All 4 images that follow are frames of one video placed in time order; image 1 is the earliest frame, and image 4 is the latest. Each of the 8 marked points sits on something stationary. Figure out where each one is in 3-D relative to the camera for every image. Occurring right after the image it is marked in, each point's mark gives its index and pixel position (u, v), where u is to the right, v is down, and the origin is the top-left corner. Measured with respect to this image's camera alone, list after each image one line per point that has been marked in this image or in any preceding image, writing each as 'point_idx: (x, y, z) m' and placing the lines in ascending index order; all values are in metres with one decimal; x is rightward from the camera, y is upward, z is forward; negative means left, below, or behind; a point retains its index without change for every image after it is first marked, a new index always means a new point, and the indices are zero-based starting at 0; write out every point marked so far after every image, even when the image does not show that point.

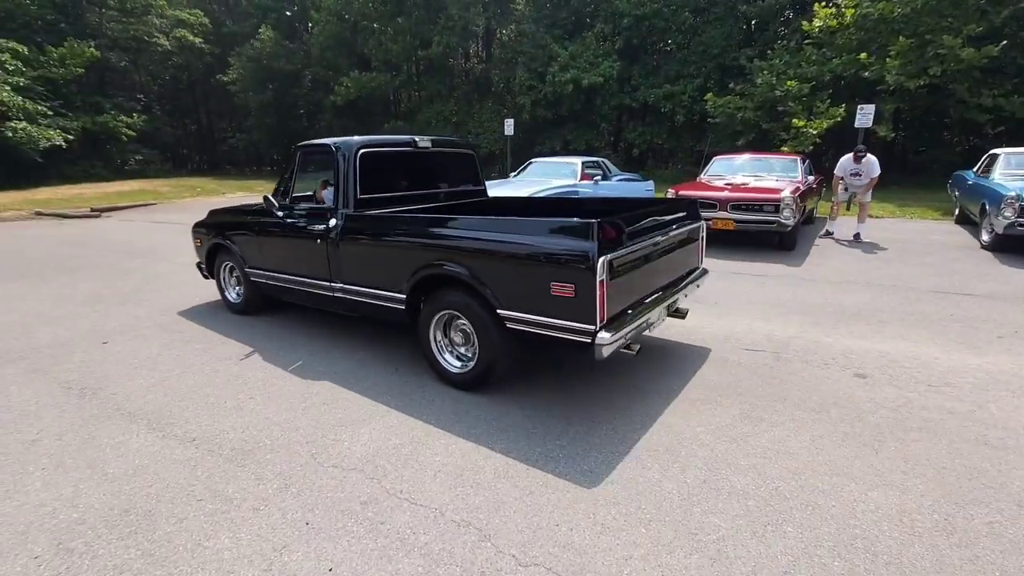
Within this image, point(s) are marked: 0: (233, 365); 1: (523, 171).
0: (-2.6, -0.7, +4.6) m
1: (+0.3, +3.1, +13.0) m
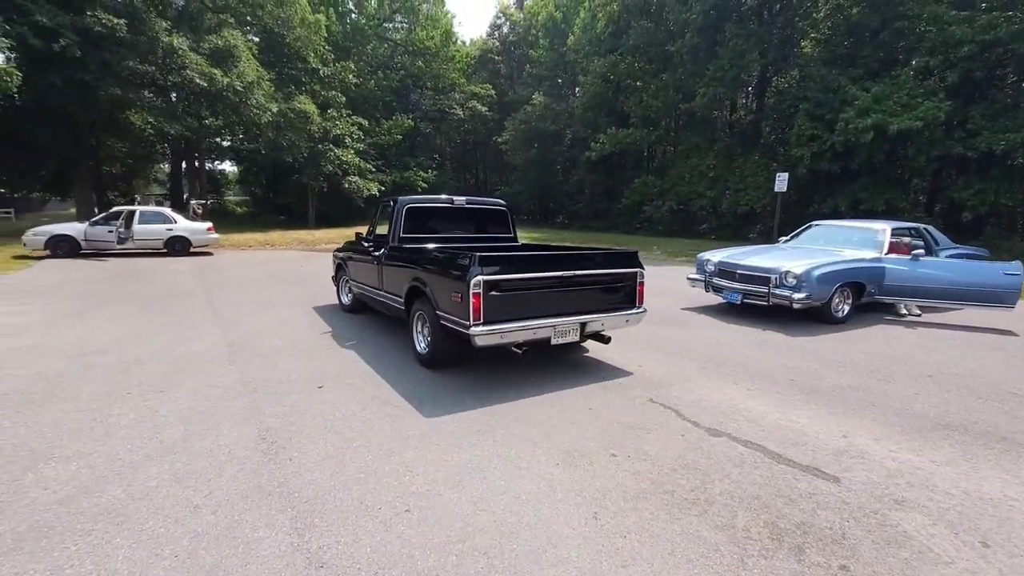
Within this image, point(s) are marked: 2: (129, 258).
0: (-0.8, -1.2, +4.0) m
1: (+6.0, +1.1, +10.4) m
2: (-12.3, +1.0, +16.0) m
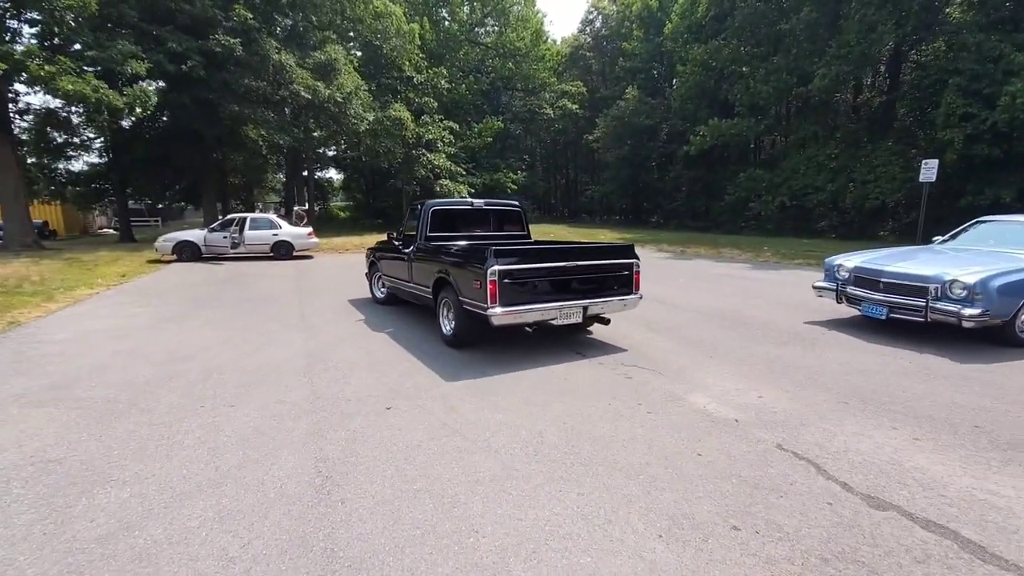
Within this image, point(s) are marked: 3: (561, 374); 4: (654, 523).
0: (-0.2, -1.4, +3.3) m
1: (+7.6, +0.9, +8.4) m
2: (-9.4, +0.9, +17.2) m
3: (+0.6, -1.0, +5.8) m
4: (+0.9, -1.4, +3.0) m
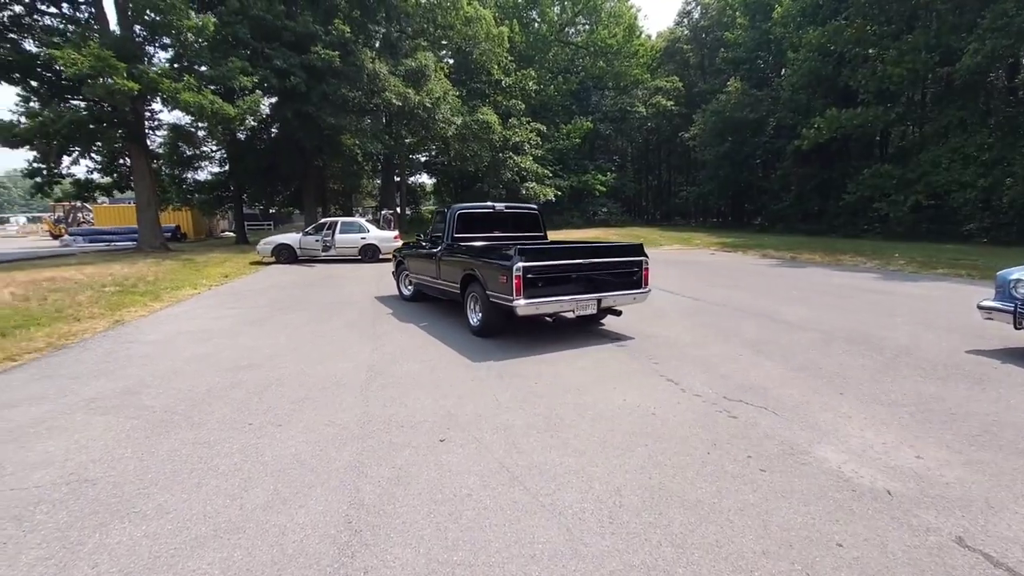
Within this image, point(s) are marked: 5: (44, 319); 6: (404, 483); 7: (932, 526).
0: (+0.1, -1.5, +2.6) m
1: (+8.7, +0.6, +6.3) m
2: (-6.4, +0.9, +17.9) m
3: (+1.3, -1.1, +4.8) m
4: (+1.1, -1.6, +2.1) m
5: (-7.7, -0.5, +8.2) m
6: (-0.7, -1.4, +3.4) m
7: (+2.5, -1.4, +3.0) m
